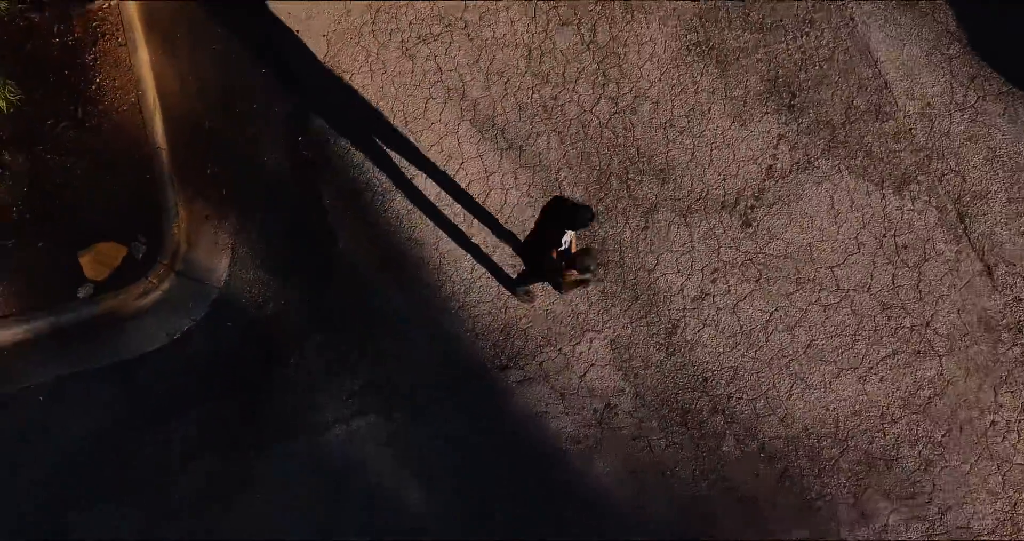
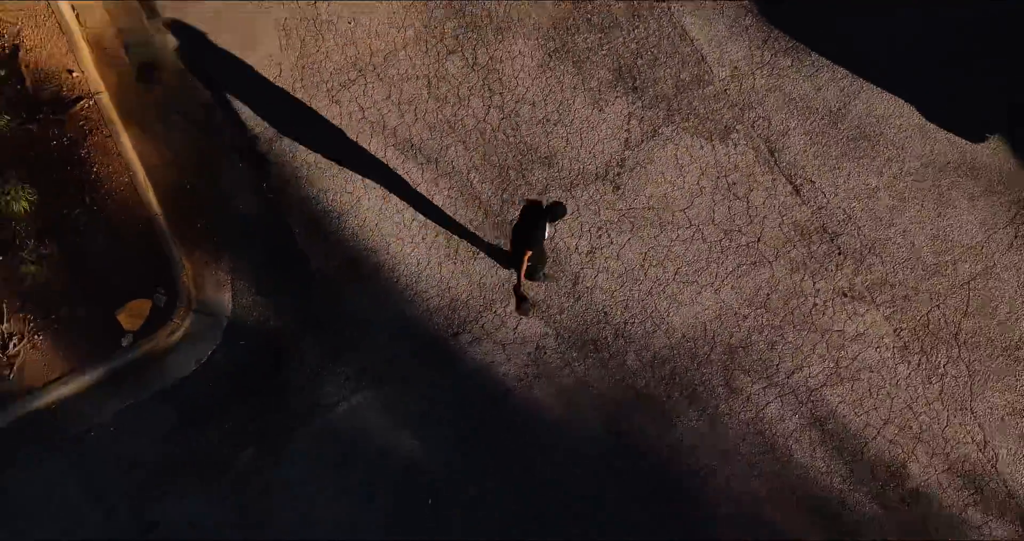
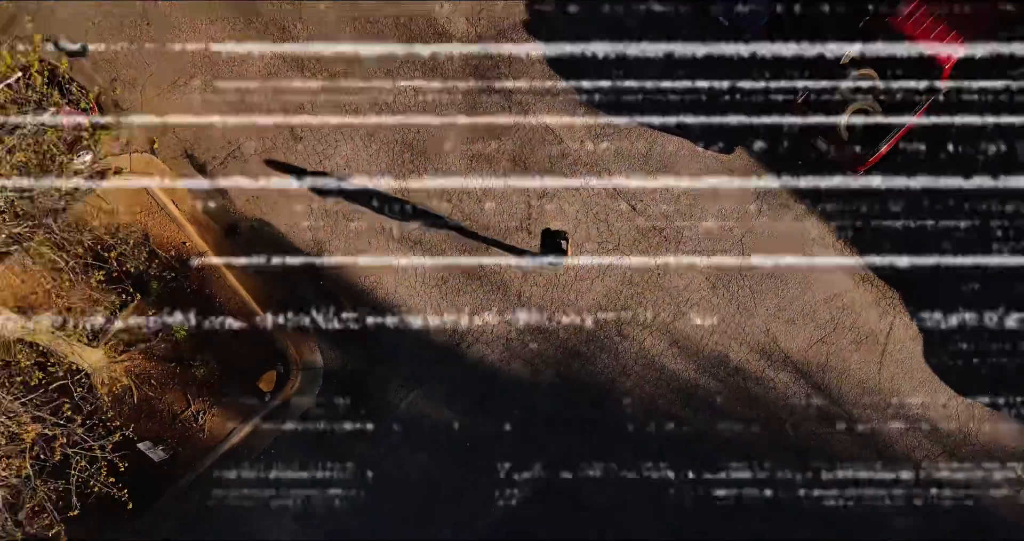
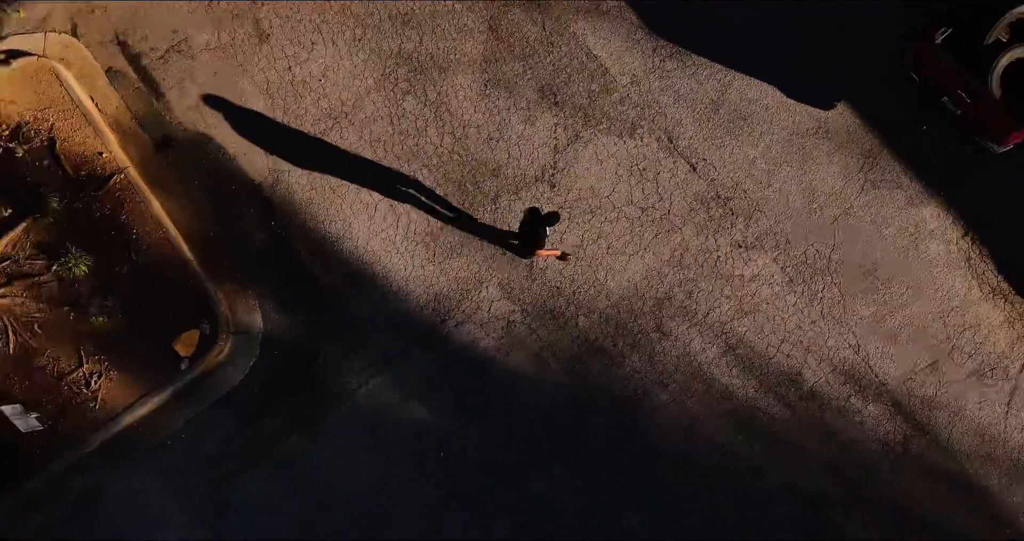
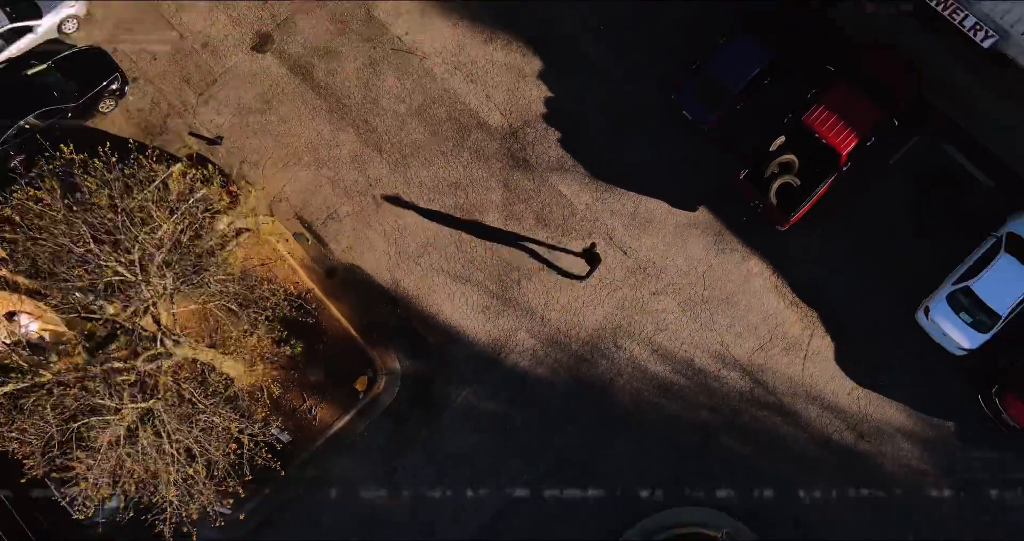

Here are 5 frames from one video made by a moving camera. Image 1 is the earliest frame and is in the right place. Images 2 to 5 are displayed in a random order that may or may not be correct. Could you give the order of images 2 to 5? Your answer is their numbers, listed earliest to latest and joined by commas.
2, 4, 3, 5
